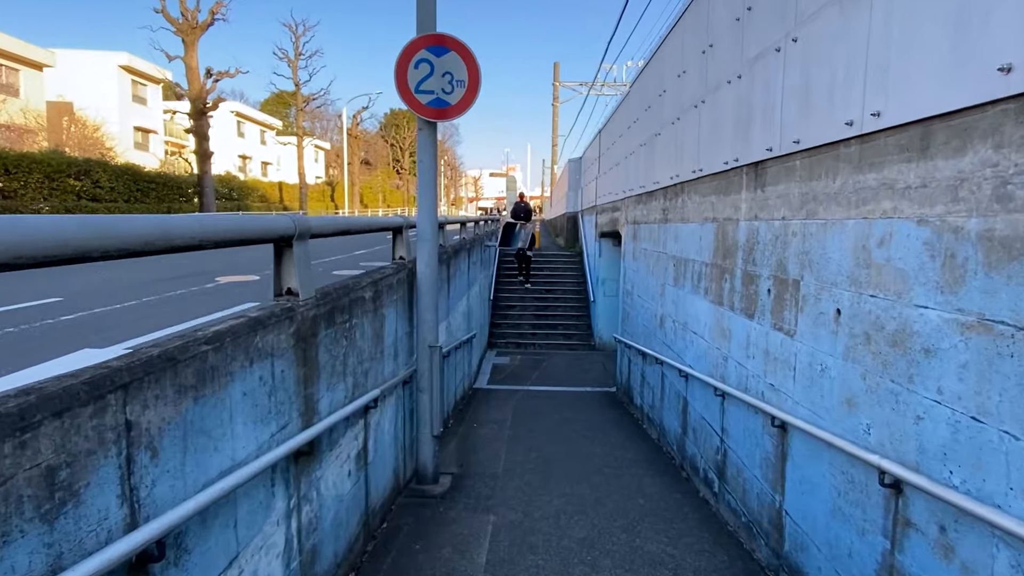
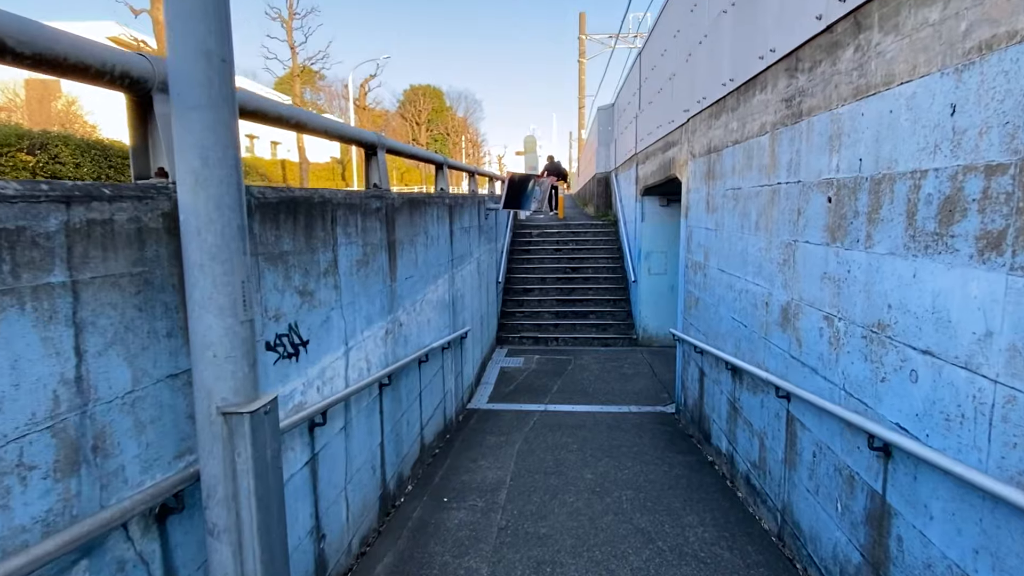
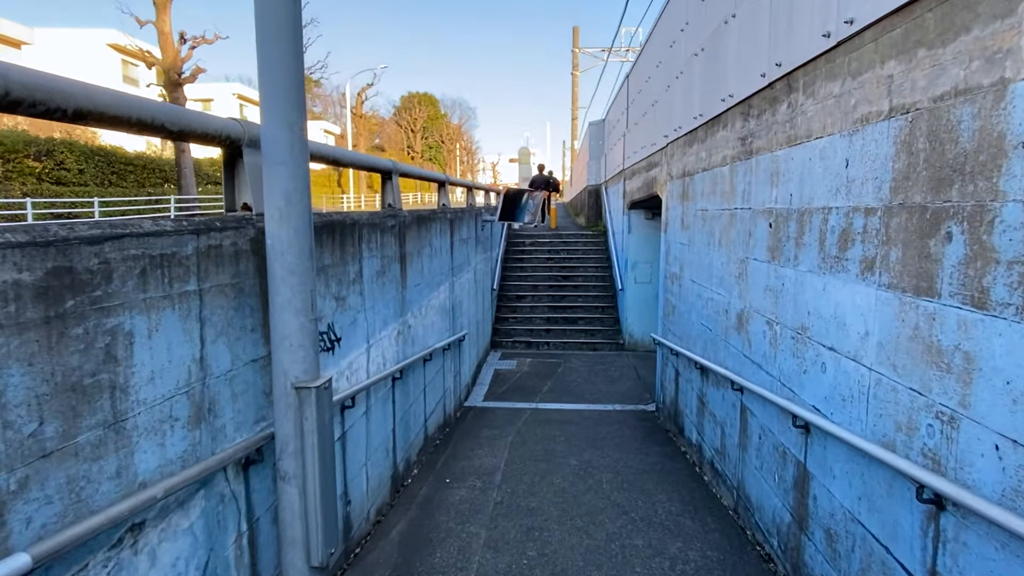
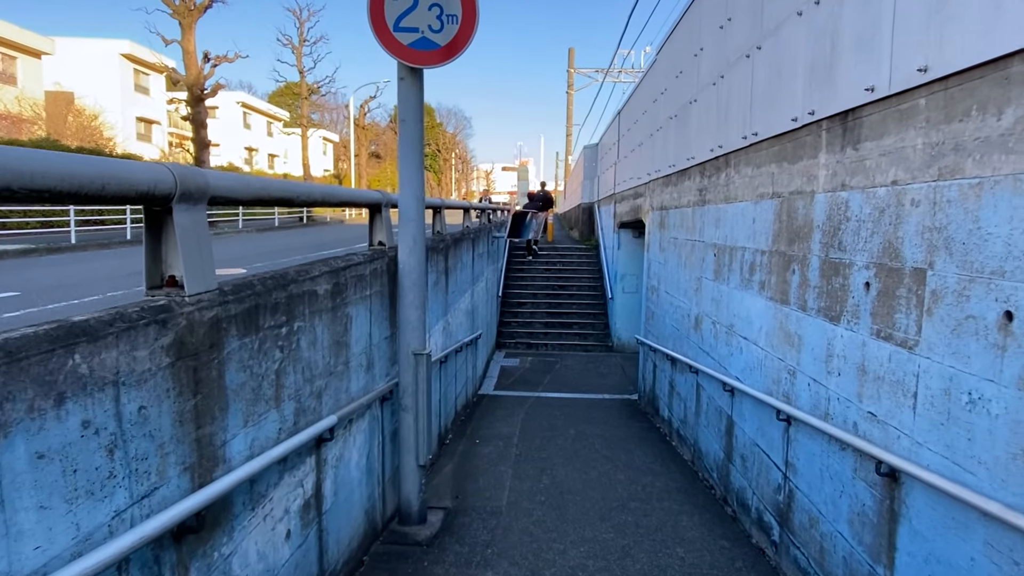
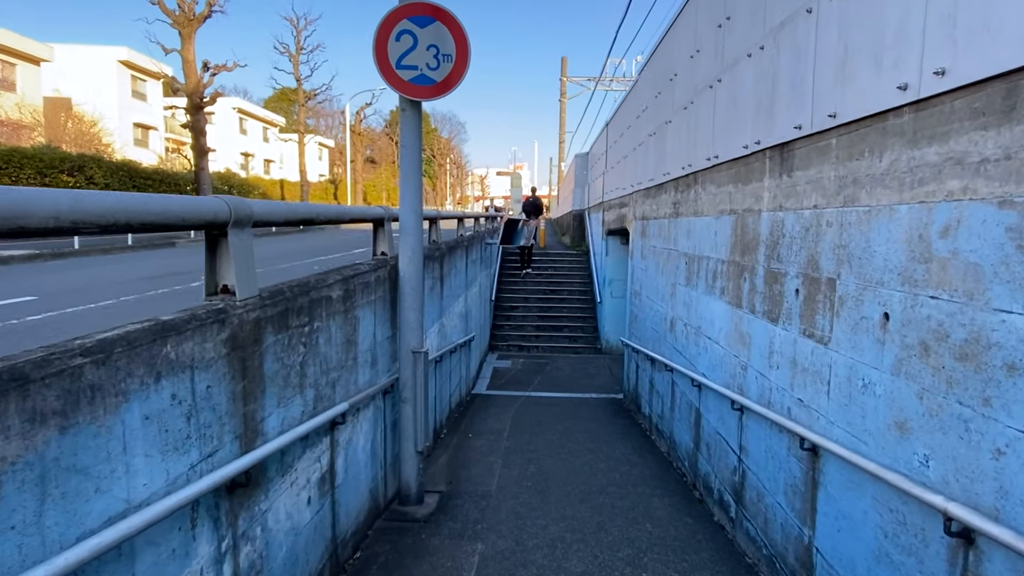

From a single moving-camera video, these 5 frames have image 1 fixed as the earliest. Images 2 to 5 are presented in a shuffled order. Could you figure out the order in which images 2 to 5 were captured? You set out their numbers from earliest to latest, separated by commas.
5, 4, 3, 2
